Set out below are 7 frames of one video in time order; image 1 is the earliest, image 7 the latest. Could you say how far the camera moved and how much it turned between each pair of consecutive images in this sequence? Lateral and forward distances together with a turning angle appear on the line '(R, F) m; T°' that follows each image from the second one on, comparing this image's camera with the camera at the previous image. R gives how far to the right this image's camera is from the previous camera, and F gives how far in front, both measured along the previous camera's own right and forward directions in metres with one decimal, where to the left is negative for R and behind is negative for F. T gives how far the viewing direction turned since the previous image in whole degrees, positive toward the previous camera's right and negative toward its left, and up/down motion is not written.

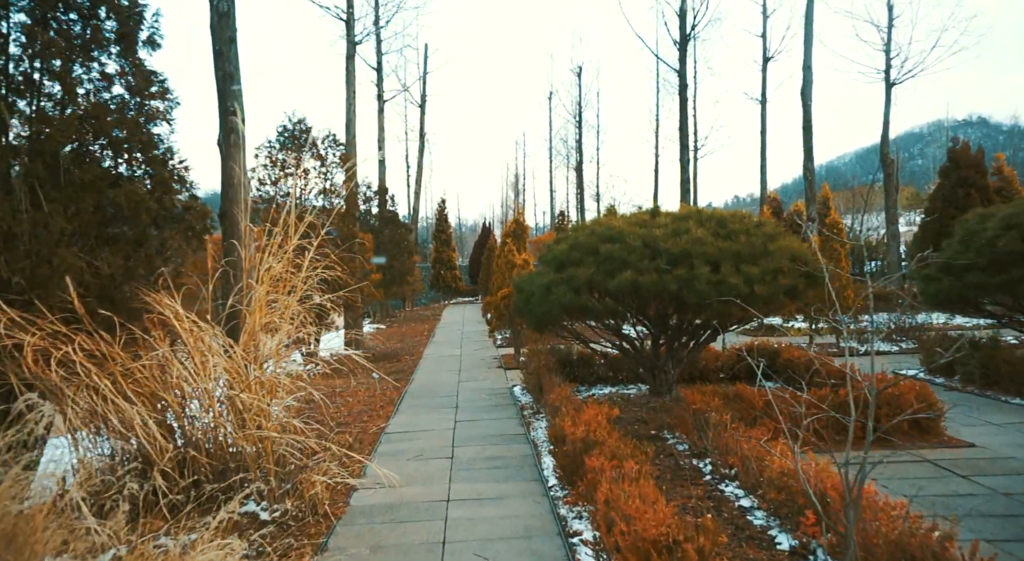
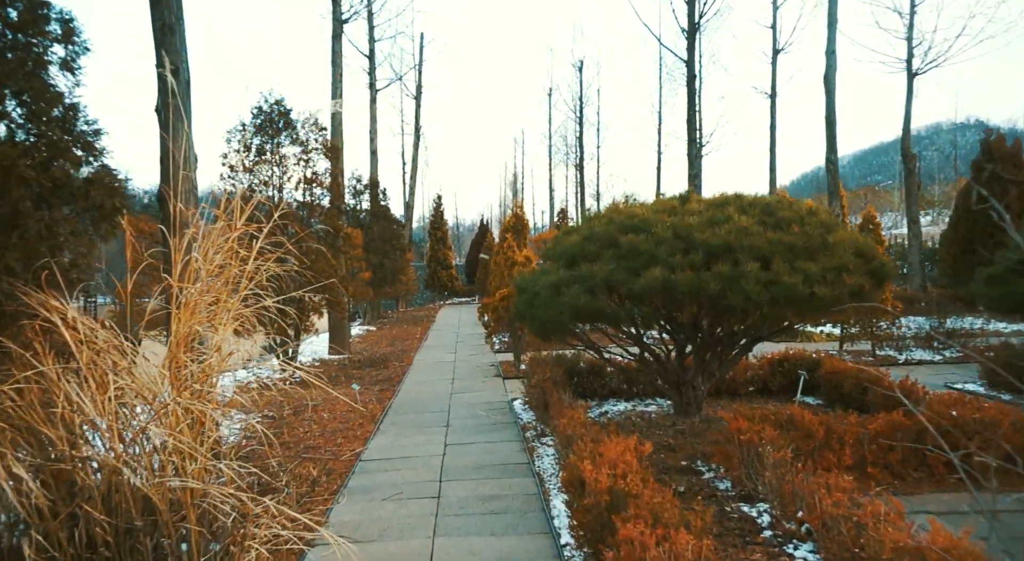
(0.0, +1.1) m; 0°
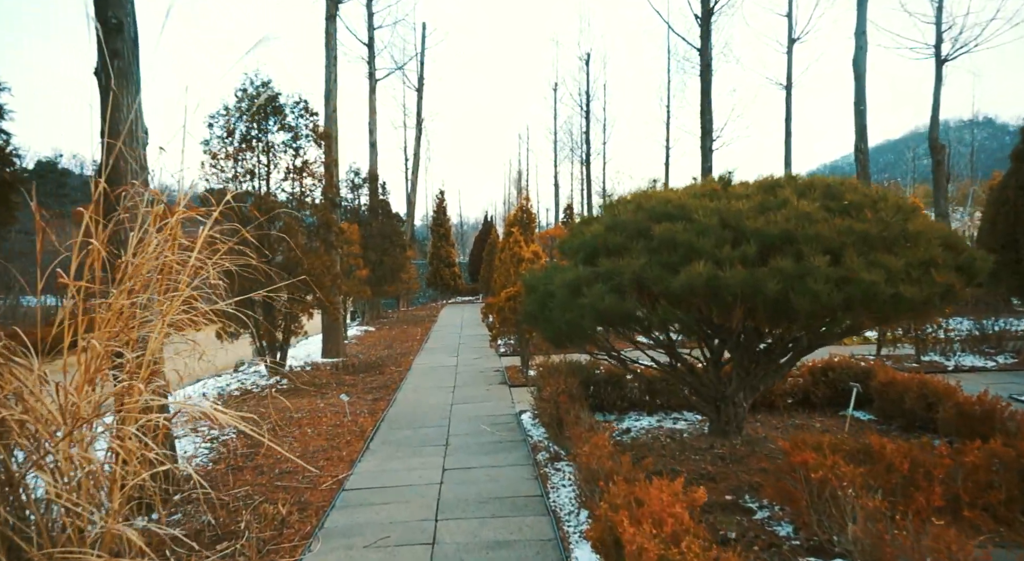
(0.0, +0.9) m; 0°
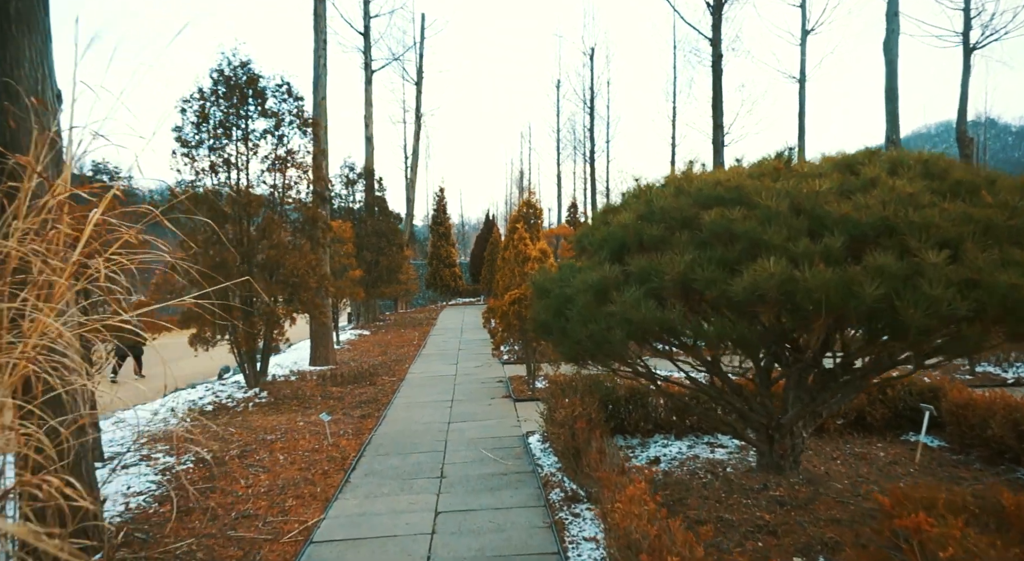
(0.0, +0.9) m; 0°
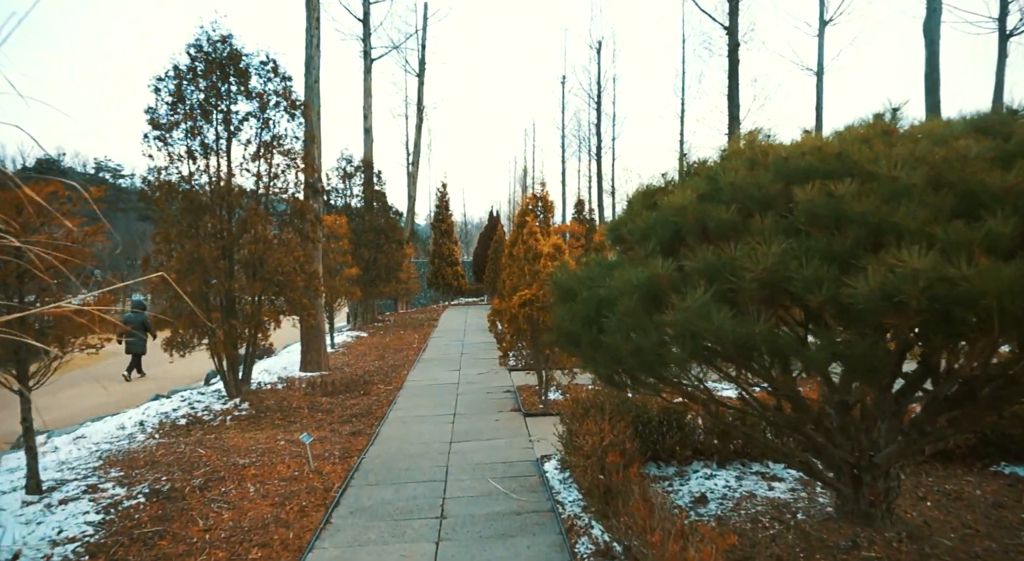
(-0.1, +0.9) m; 0°
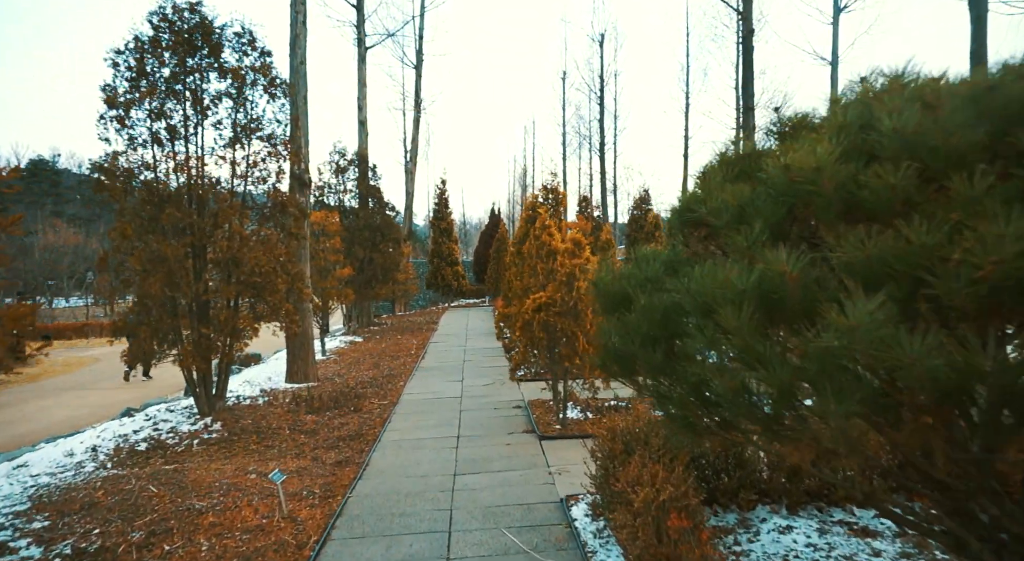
(-0.1, +1.0) m; 0°
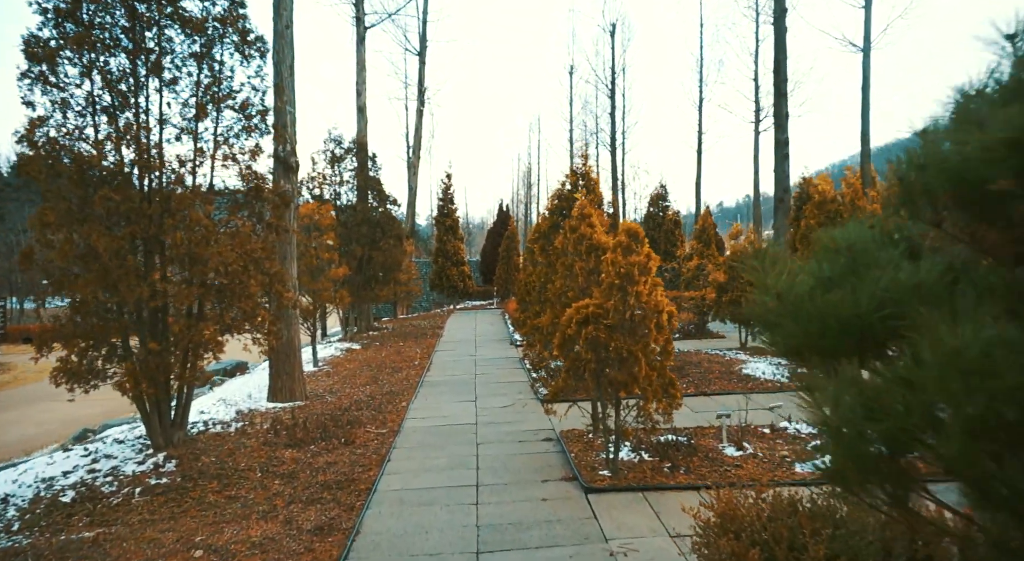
(-0.2, +1.4) m; 0°
